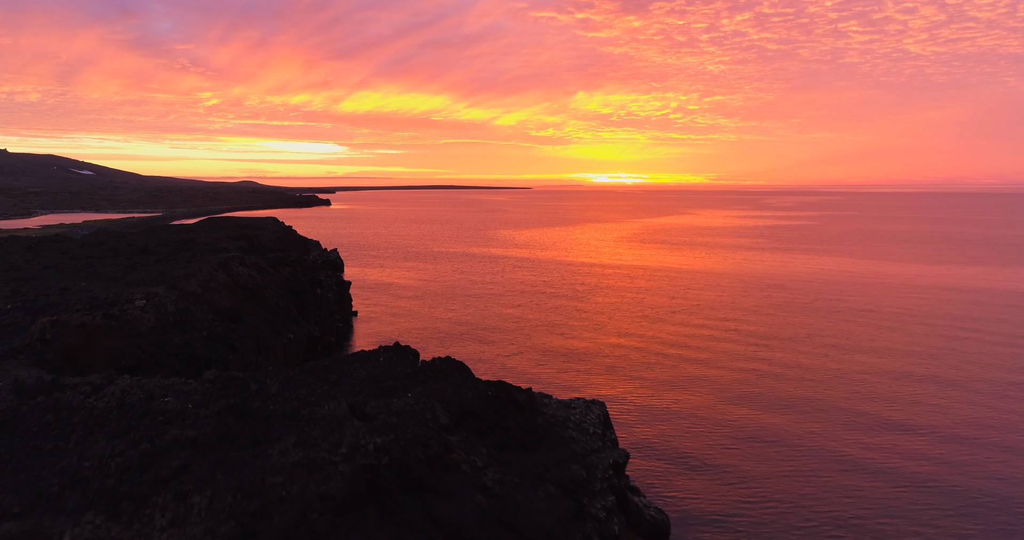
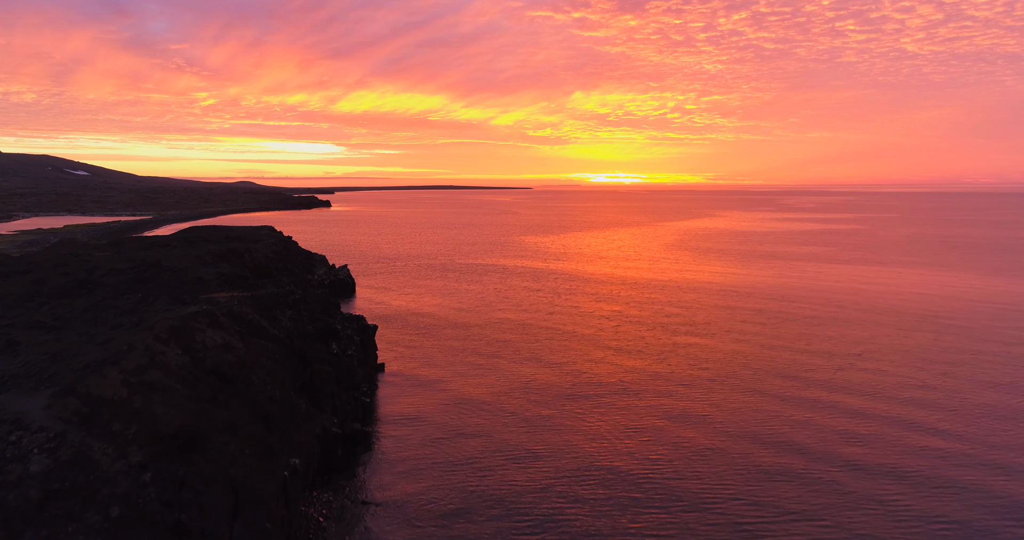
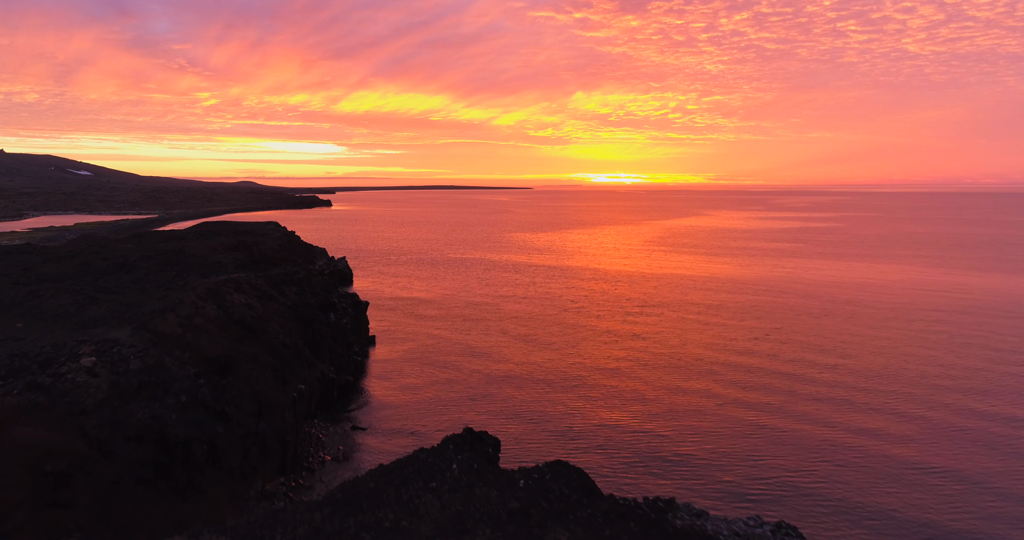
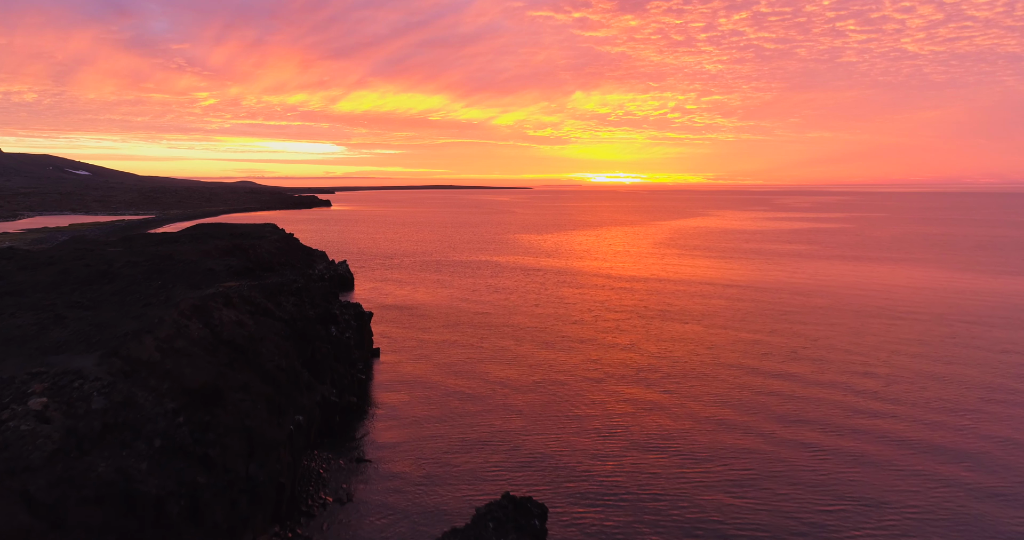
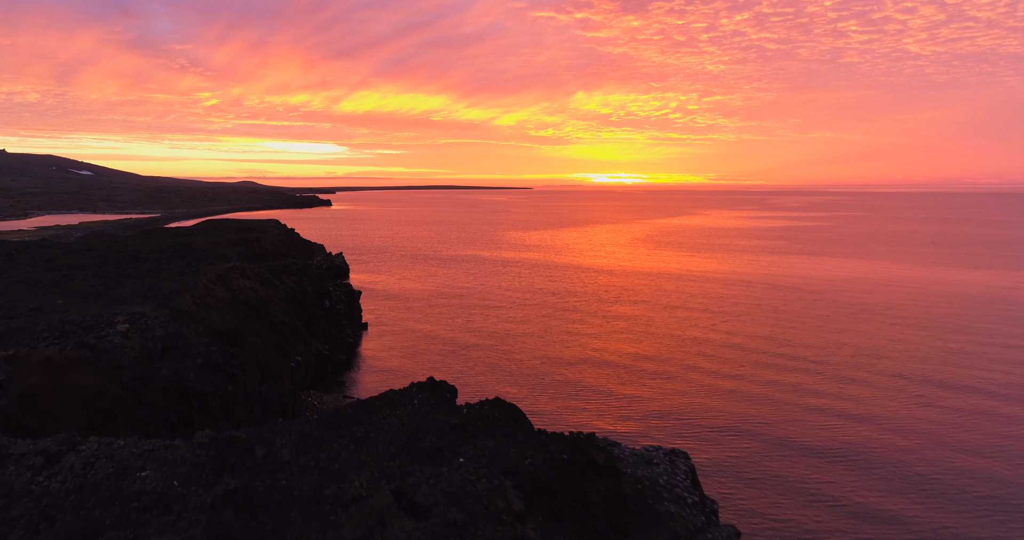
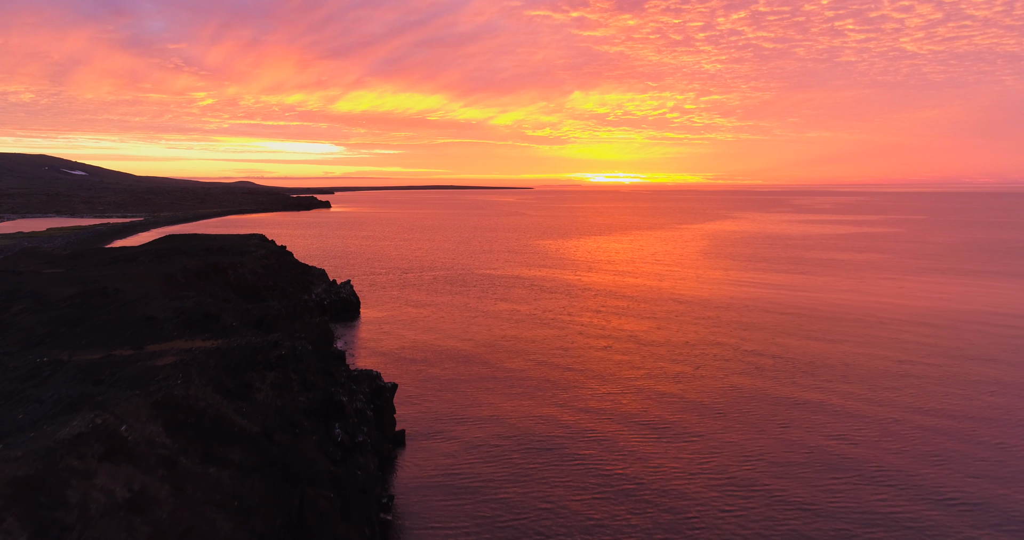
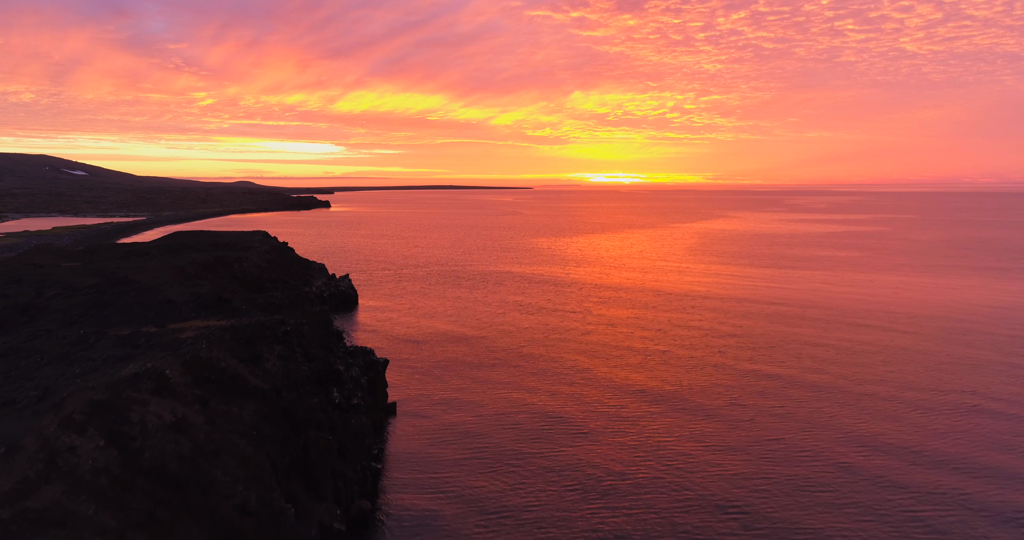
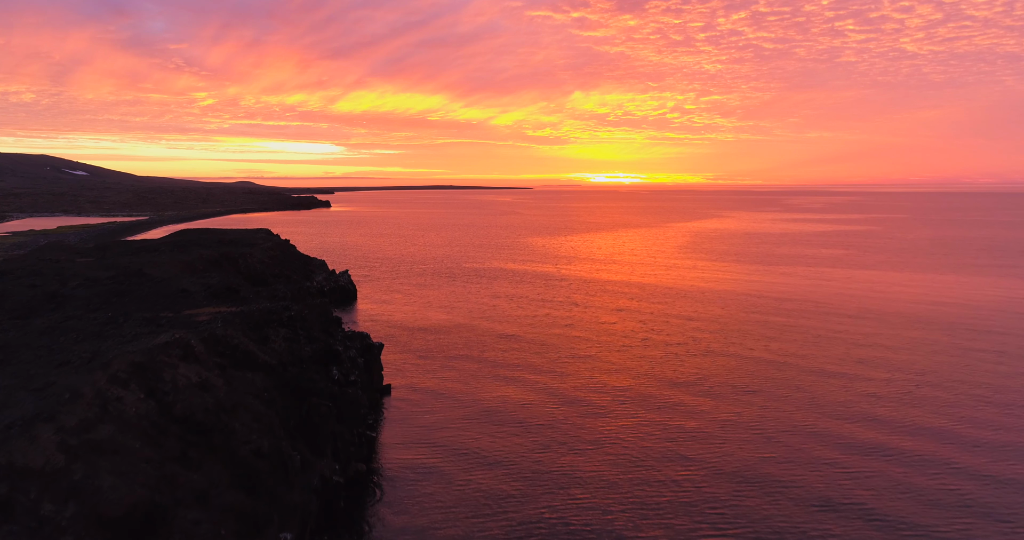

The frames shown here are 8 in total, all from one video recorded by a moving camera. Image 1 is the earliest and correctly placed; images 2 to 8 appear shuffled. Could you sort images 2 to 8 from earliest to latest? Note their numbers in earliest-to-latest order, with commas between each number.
5, 3, 4, 2, 8, 7, 6
